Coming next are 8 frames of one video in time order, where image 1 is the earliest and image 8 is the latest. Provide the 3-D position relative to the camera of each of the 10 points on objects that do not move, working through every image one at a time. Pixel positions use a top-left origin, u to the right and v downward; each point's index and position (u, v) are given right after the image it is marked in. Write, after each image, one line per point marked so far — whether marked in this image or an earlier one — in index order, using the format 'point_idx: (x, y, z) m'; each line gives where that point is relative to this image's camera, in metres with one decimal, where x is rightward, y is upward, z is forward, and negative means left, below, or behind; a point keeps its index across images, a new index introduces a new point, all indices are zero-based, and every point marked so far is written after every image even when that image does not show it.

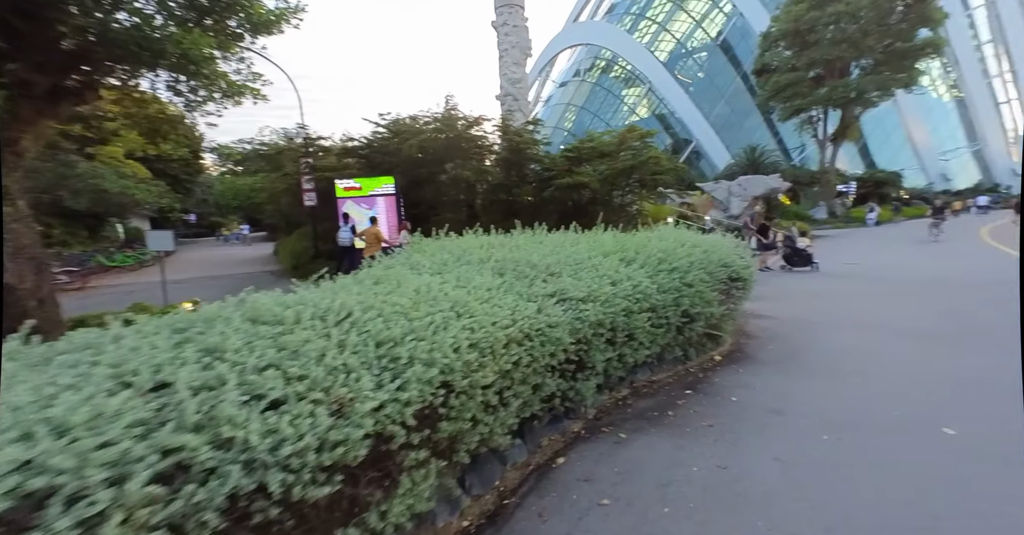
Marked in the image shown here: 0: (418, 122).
0: (-2.6, +4.0, +11.1) m
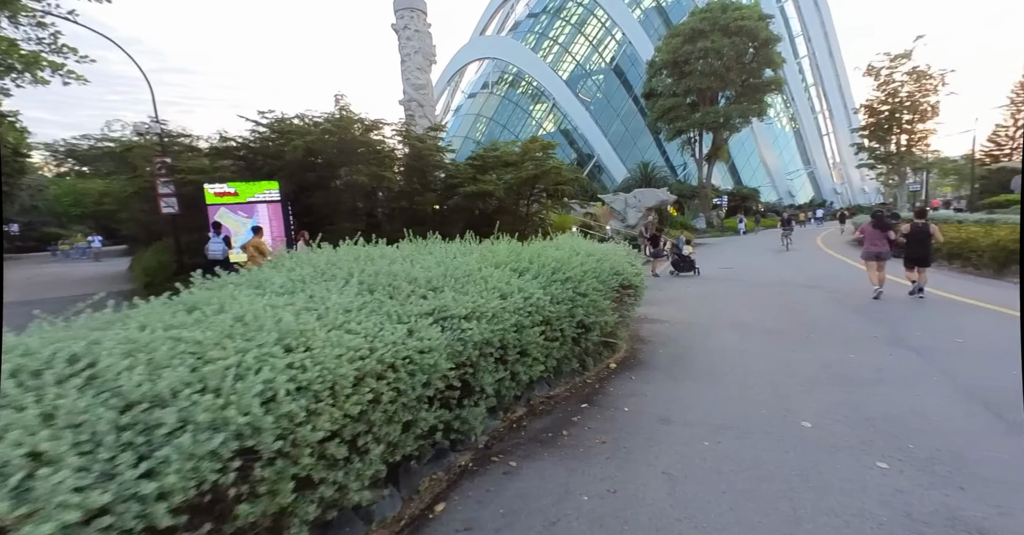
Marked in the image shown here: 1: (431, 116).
0: (-5.2, +3.7, +10.0) m
1: (-3.1, +6.0, +15.9) m
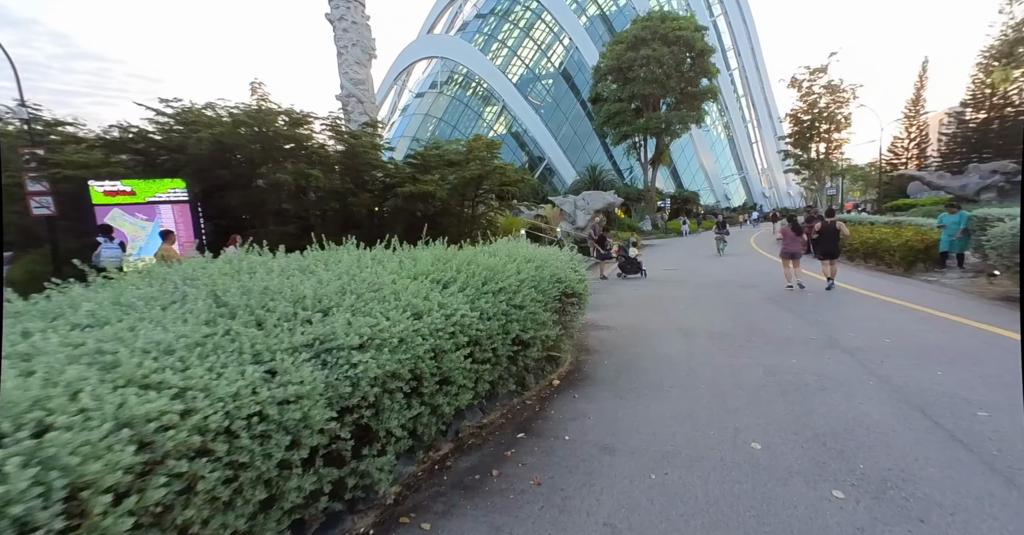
0: (-6.5, +3.5, +8.9) m
1: (-5.2, +5.8, +15.0) m
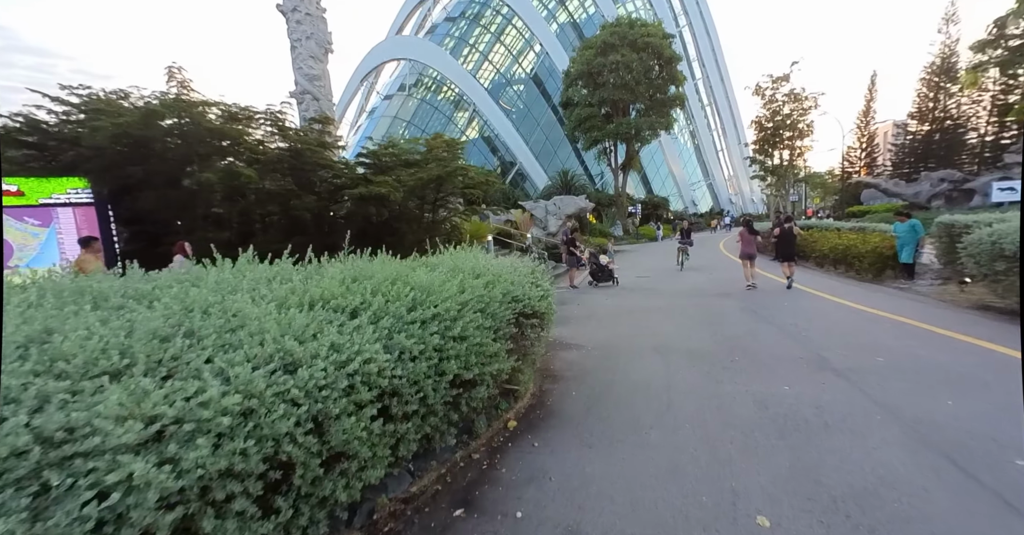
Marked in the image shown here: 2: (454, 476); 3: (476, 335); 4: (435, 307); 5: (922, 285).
0: (-7.3, +3.2, +7.7) m
1: (-6.4, +5.4, +13.9) m
2: (-0.4, -1.5, +2.8) m
3: (-0.3, -0.5, +2.9) m
4: (-0.5, -0.3, +2.7) m
5: (+10.1, -0.4, +9.7) m
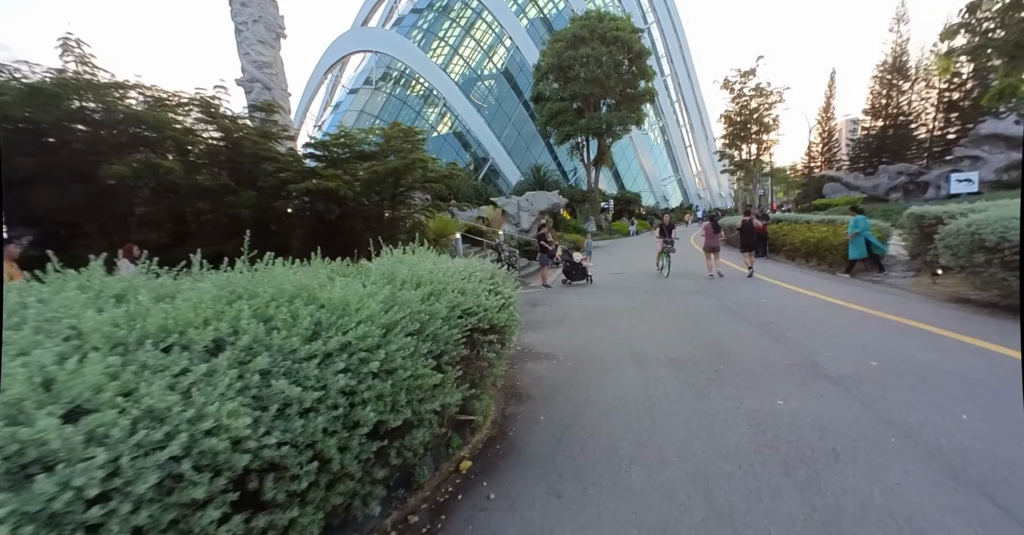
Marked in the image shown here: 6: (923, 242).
0: (-8.0, +3.0, +6.5) m
1: (-7.5, +5.3, +12.8) m
2: (-0.7, -1.5, +2.1) m
3: (-0.6, -0.5, +2.2) m
4: (-0.8, -0.3, +2.0) m
5: (+9.3, -0.2, +9.7) m
6: (+10.1, +0.6, +9.8) m
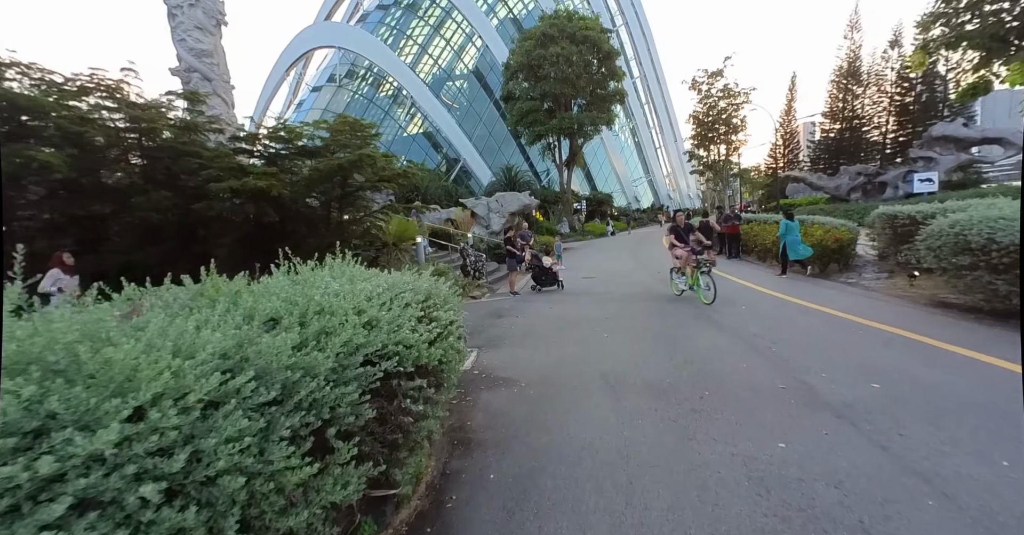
0: (-8.6, +2.8, +5.2) m
1: (-8.6, +5.1, +11.5) m
2: (-1.0, -1.7, +1.3) m
3: (-0.9, -0.7, +1.4) m
4: (-1.2, -0.5, +1.1) m
5: (+8.5, -0.3, +9.5) m
6: (+9.2, +0.6, +9.6) m
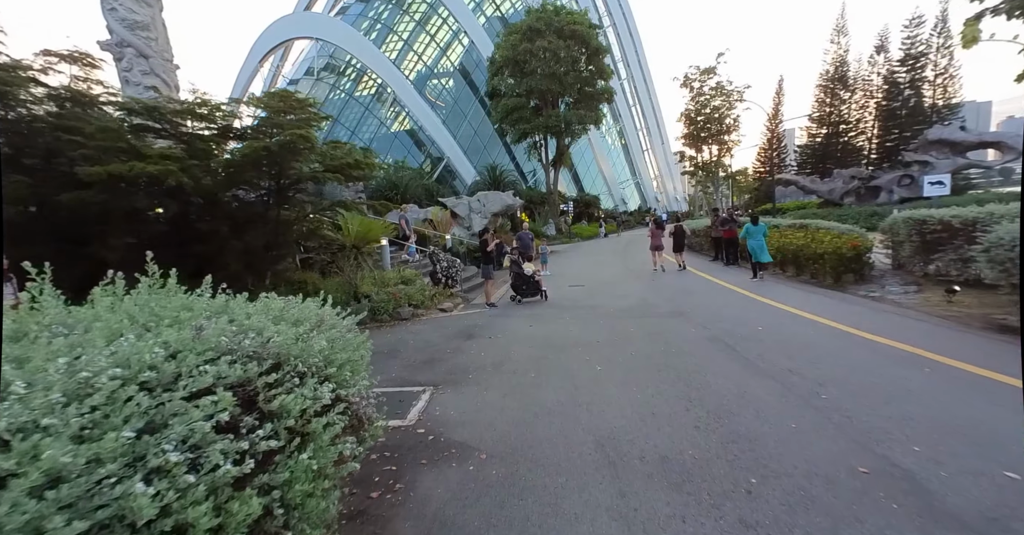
0: (-9.0, +2.7, +3.5) m
1: (-9.1, +4.9, +9.8) m
2: (-1.3, -1.8, -0.2) m
3: (-1.2, -0.8, -0.1) m
4: (-1.4, -0.6, -0.3) m
5: (+8.0, -0.5, +8.3) m
6: (+8.7, +0.3, +8.5) m
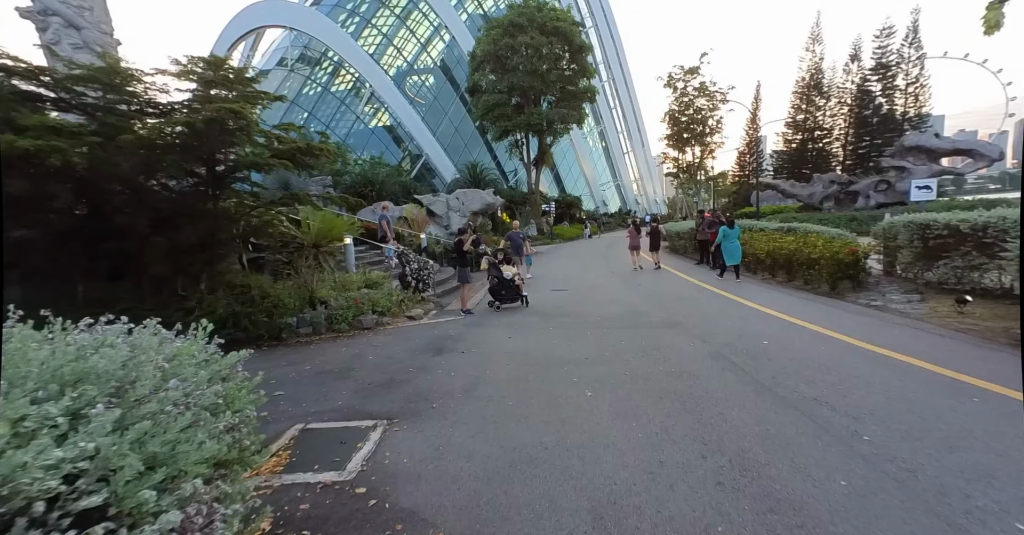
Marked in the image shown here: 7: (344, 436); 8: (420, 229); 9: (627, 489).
0: (-9.1, +2.7, +2.2) m
1: (-9.6, +5.0, +8.5) m
2: (-1.3, -1.9, -1.1) m
3: (-1.2, -0.9, -1.0) m
4: (-1.4, -0.7, -1.3) m
5: (+7.5, -0.6, +7.8) m
6: (+8.2, +0.2, +8.0) m
7: (-1.6, -1.6, +3.7) m
8: (-4.4, +1.9, +18.7) m
9: (+0.8, -1.5, +2.7) m
